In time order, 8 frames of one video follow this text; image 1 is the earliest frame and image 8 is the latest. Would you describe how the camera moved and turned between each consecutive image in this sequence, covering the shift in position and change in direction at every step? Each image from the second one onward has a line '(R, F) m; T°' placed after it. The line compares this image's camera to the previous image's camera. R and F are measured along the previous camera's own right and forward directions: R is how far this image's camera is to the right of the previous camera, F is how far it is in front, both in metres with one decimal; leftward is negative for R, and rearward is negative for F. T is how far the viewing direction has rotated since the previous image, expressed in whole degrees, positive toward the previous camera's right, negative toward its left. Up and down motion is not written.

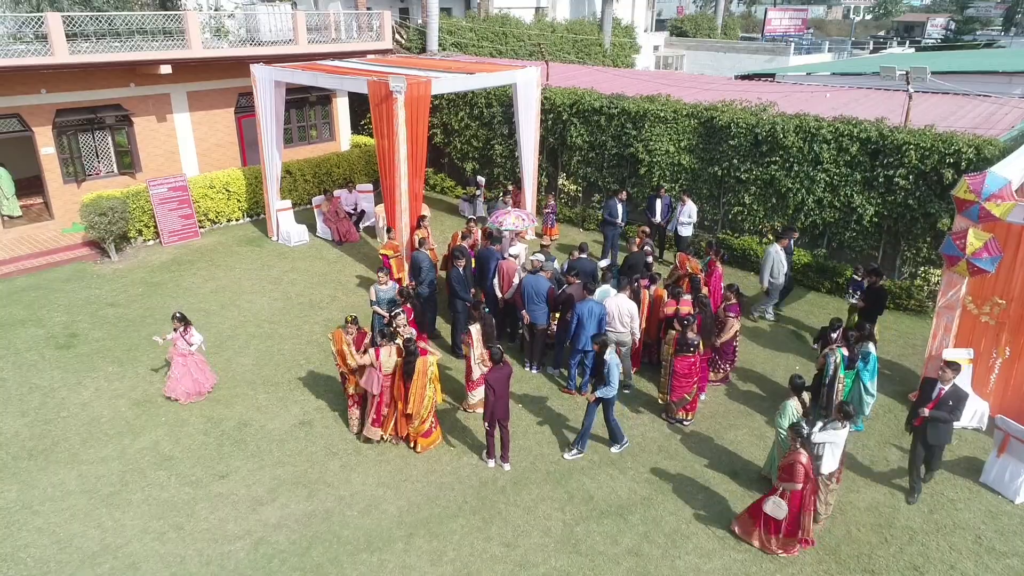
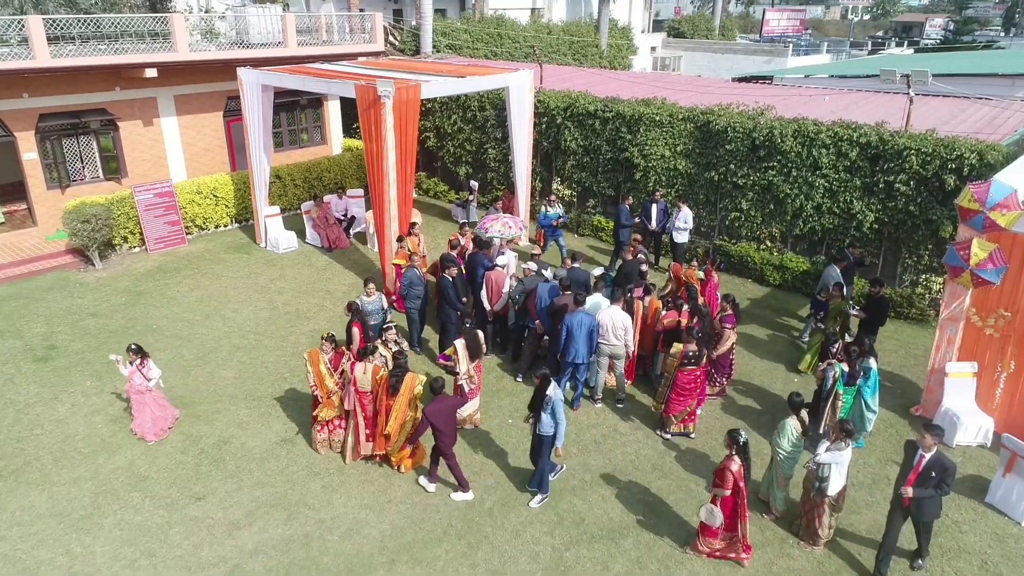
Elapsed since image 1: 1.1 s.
(+0.1, +0.3) m; 0°
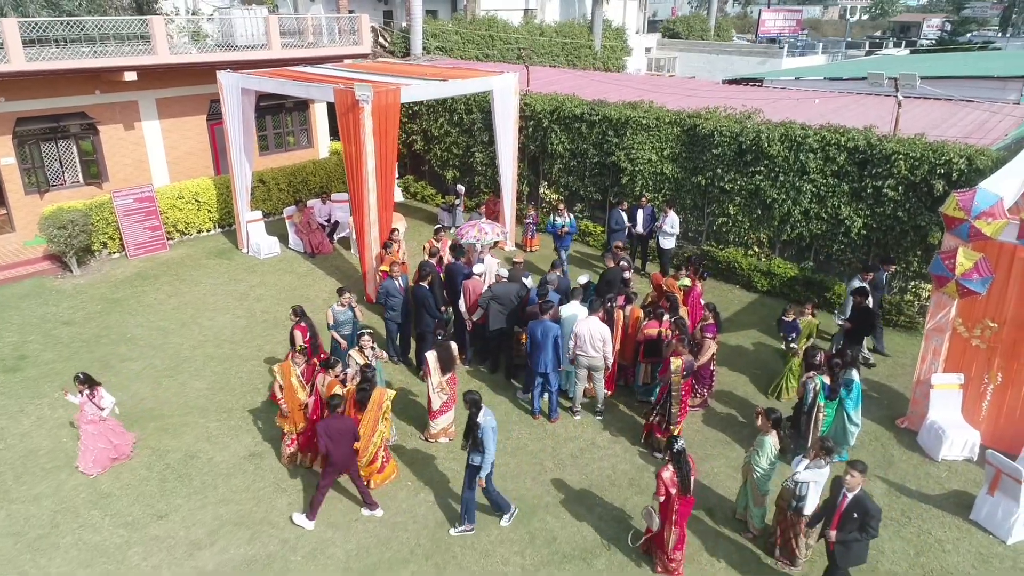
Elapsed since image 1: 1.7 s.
(+0.3, +0.2) m; 0°
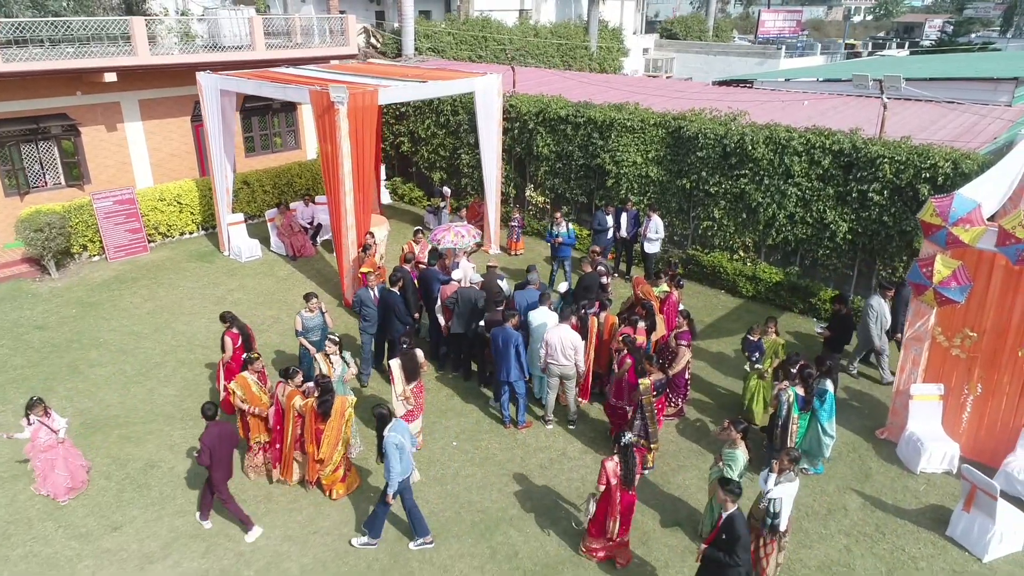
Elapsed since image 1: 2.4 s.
(+0.4, +0.2) m; 0°
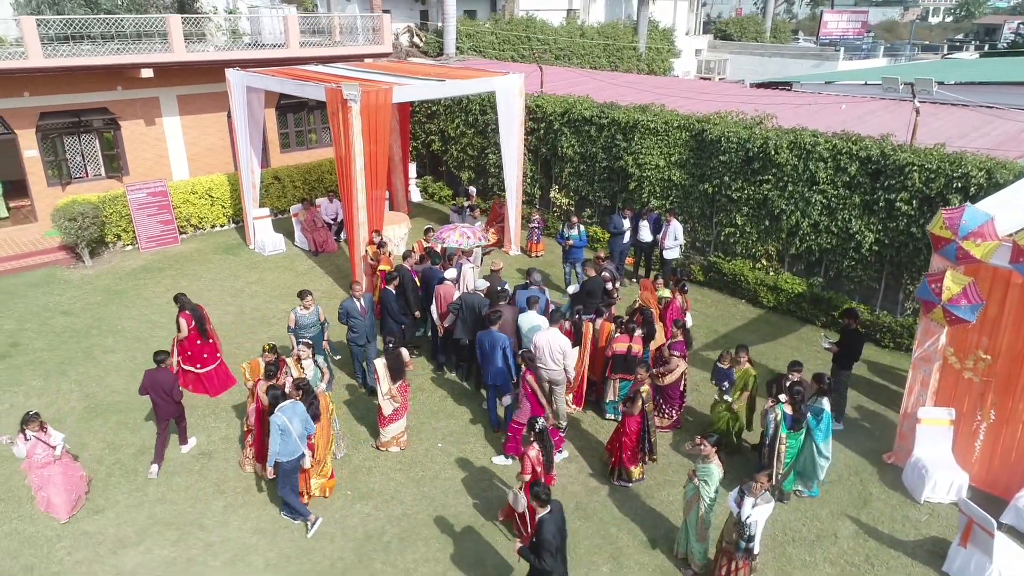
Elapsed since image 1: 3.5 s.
(+0.7, +0.2) m; -5°
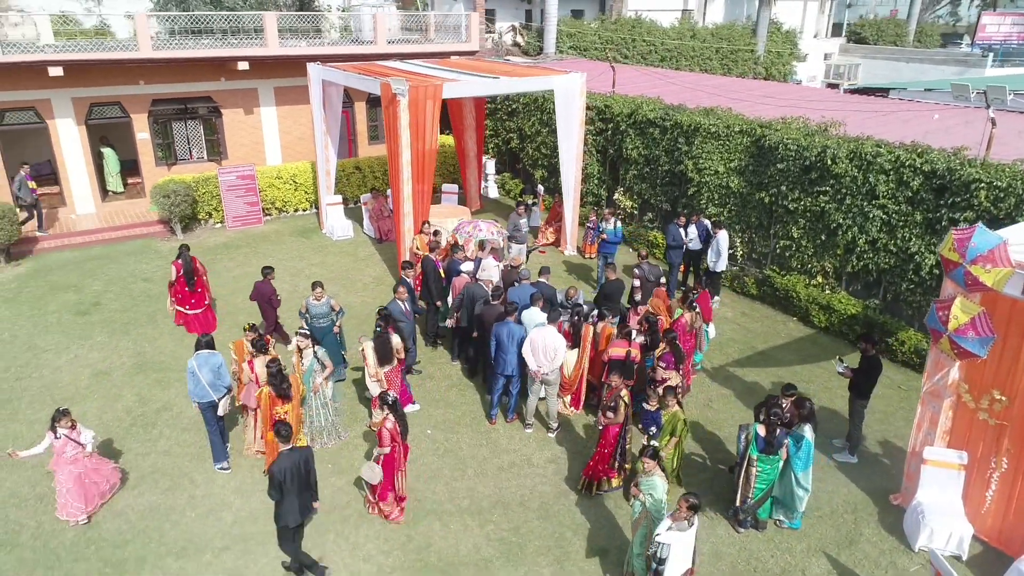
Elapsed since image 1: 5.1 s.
(+1.4, +0.1) m; -10°
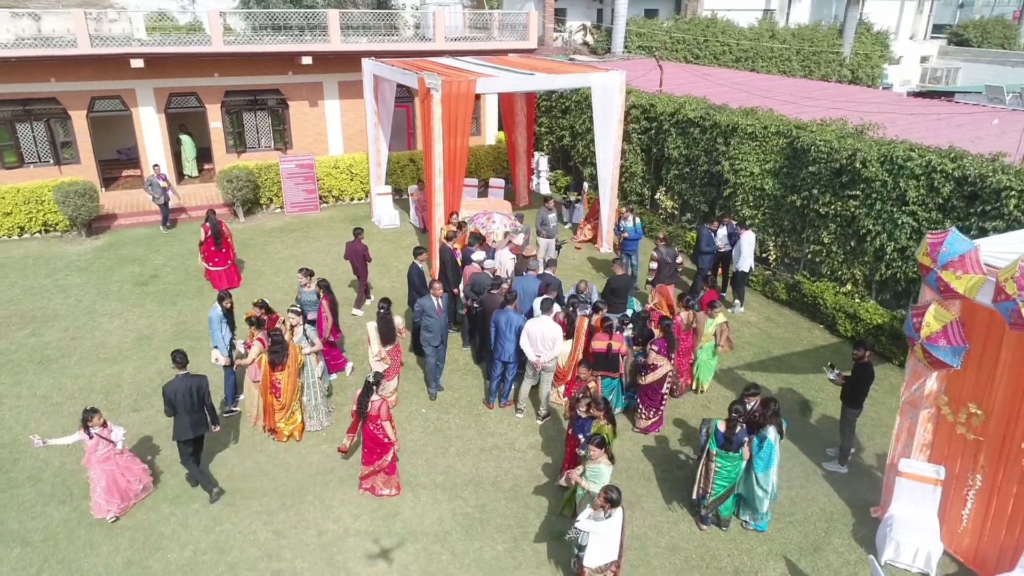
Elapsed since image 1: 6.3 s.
(+1.1, -0.2) m; -7°
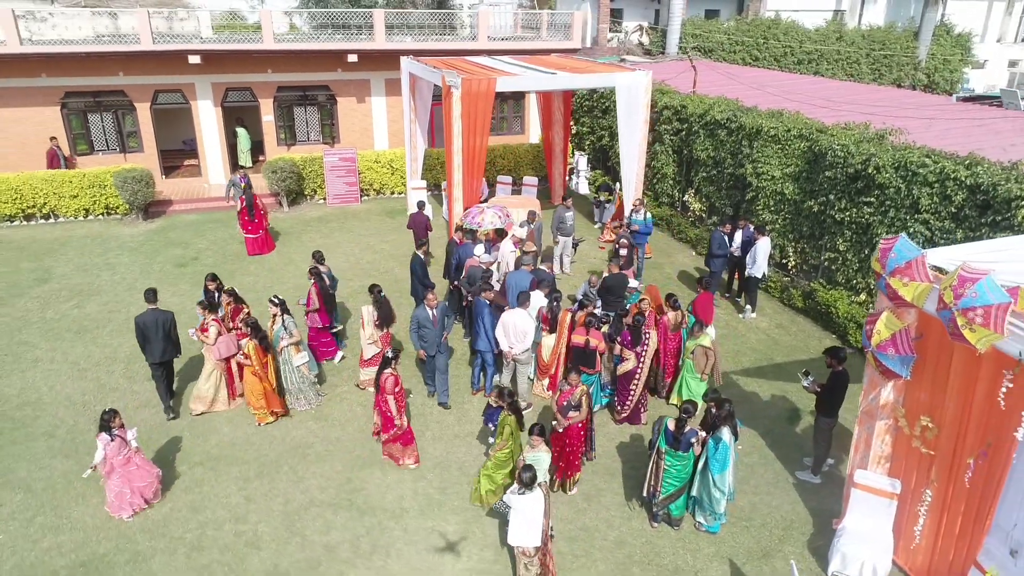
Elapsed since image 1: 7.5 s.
(+1.1, -0.1) m; -6°
